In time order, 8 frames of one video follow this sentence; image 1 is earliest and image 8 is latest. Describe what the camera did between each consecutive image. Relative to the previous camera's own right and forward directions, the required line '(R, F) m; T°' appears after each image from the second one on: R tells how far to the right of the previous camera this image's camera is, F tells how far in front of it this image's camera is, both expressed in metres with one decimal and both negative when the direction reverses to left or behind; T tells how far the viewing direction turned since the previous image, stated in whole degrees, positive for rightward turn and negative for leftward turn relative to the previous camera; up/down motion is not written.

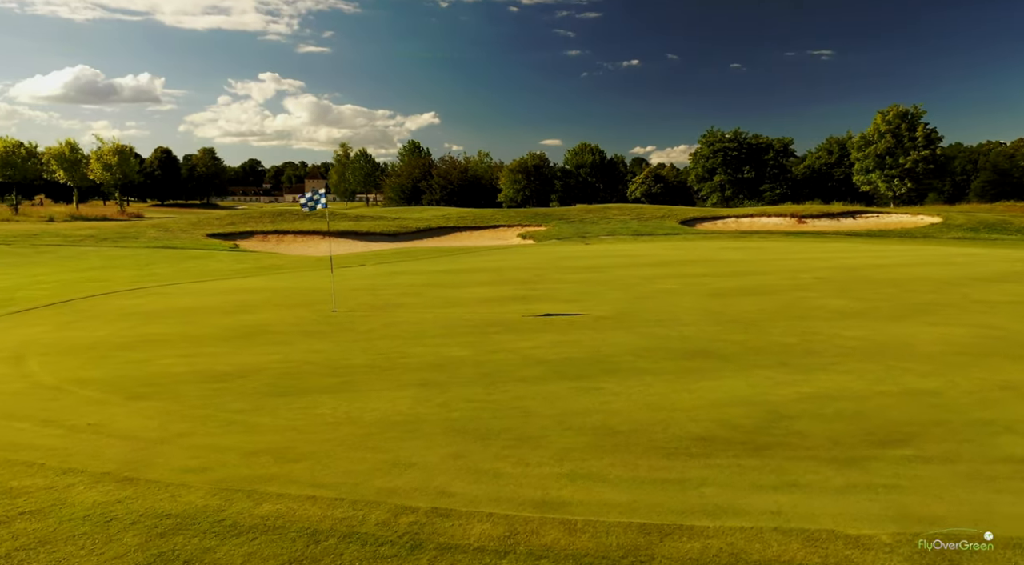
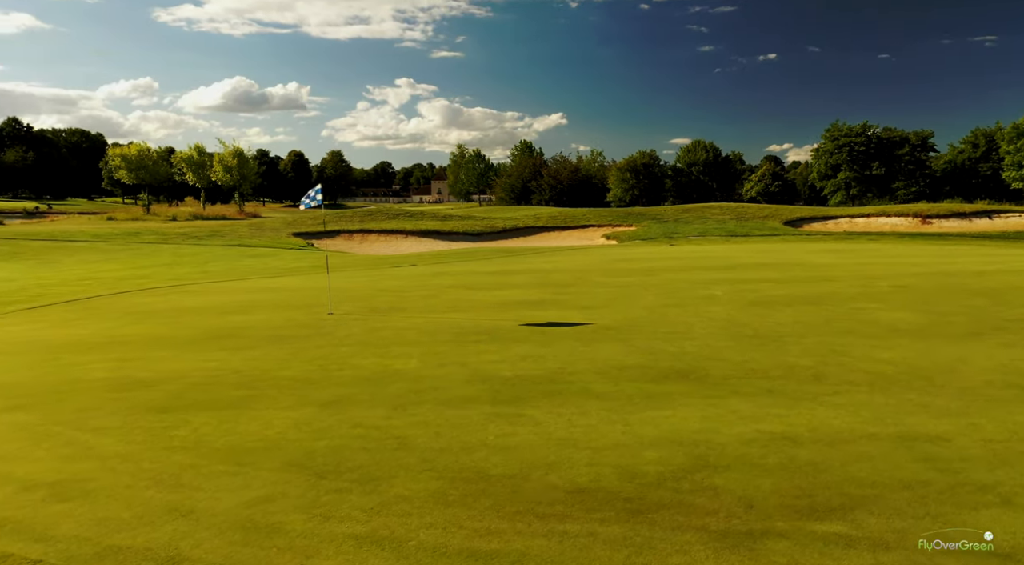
(+1.8, +1.2) m; -8°
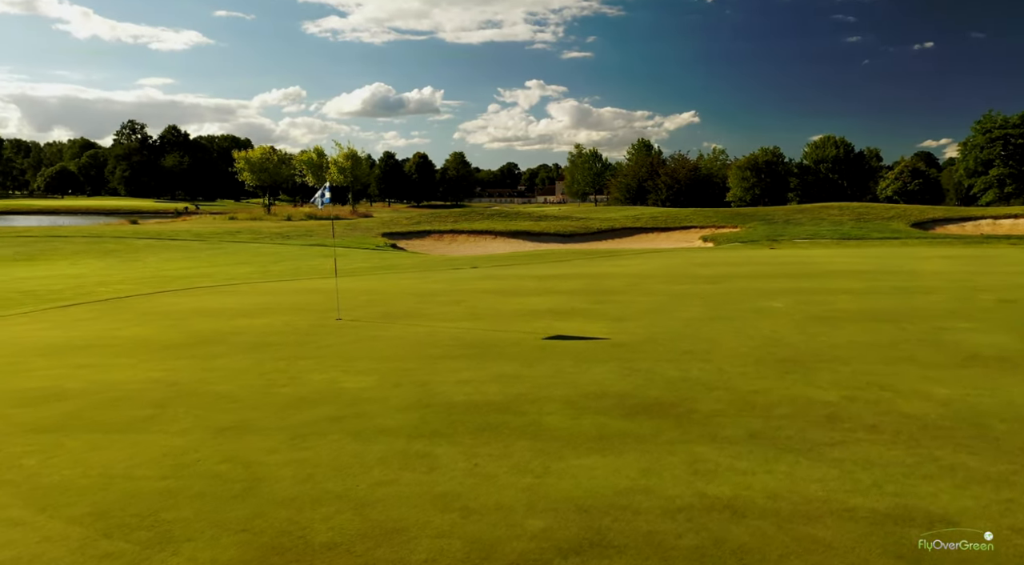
(+1.6, +1.3) m; -8°
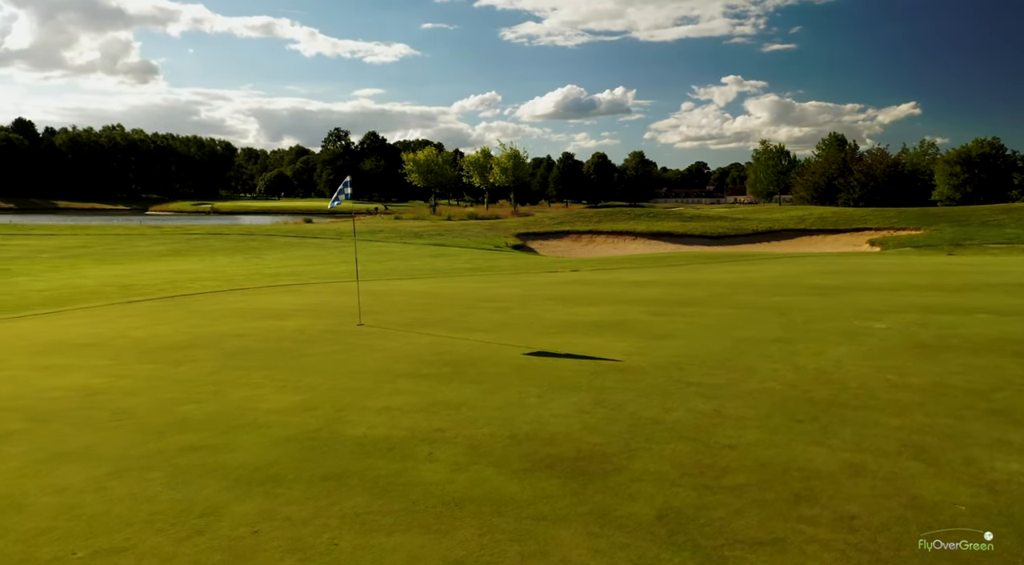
(+2.3, +1.6) m; -13°
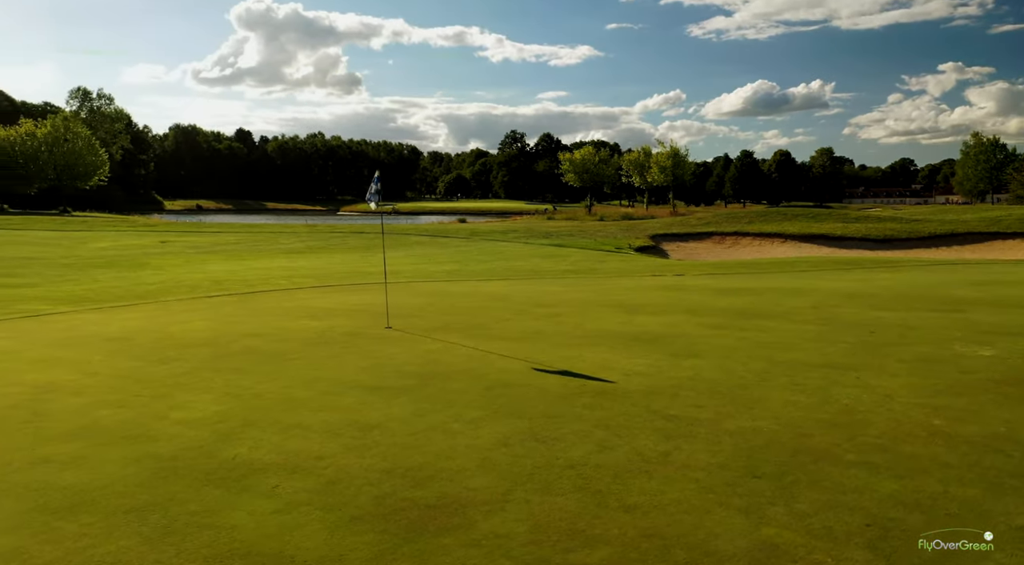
(+2.2, +1.2) m; -12°
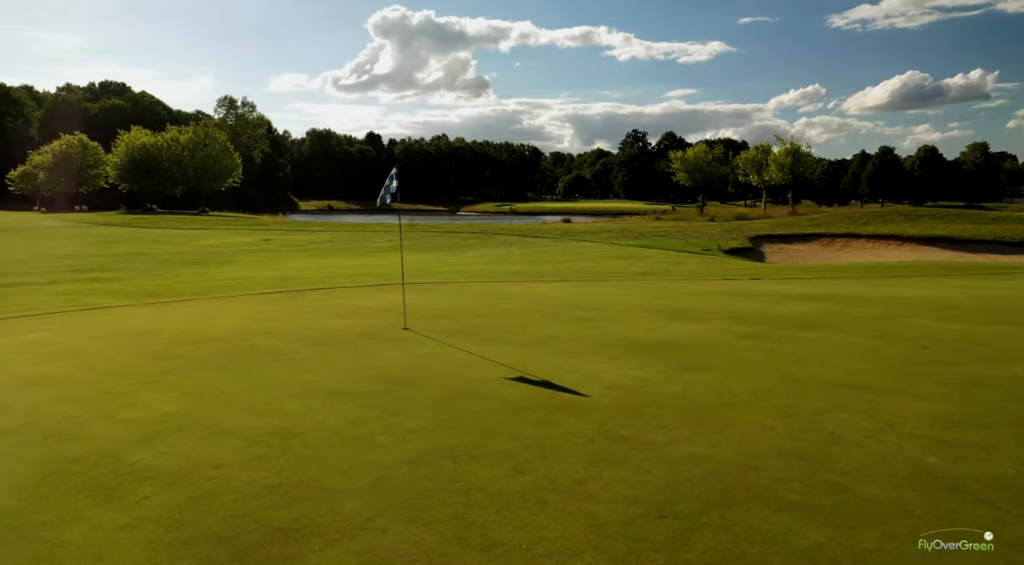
(+1.6, +0.6) m; -9°
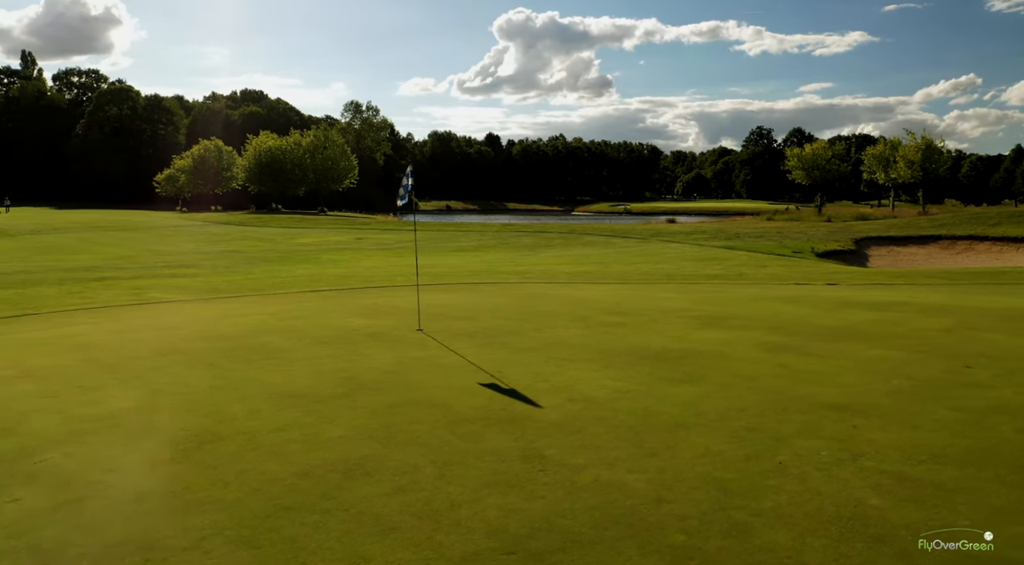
(+1.6, +0.5) m; -8°
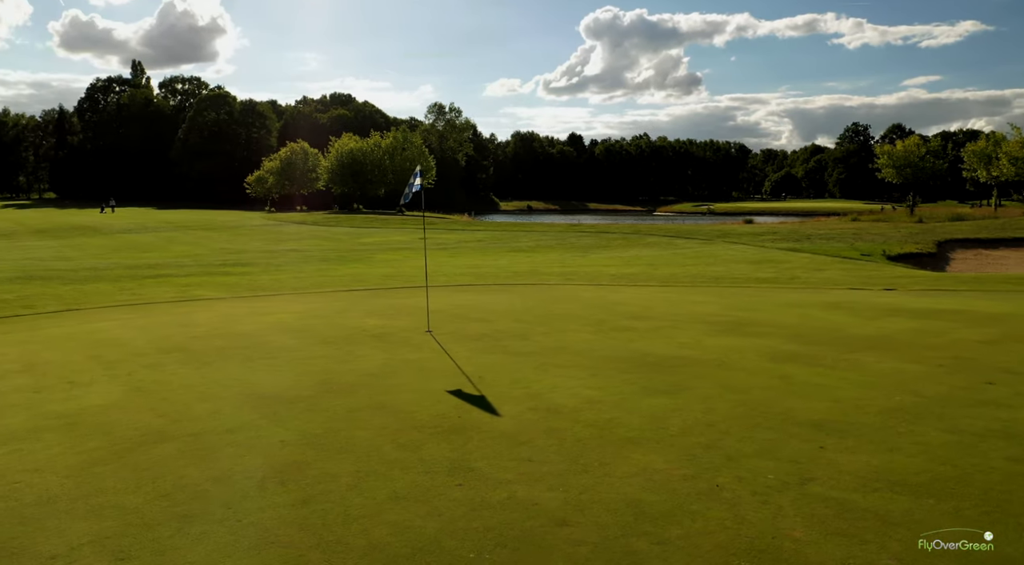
(+1.2, +0.3) m; -6°
